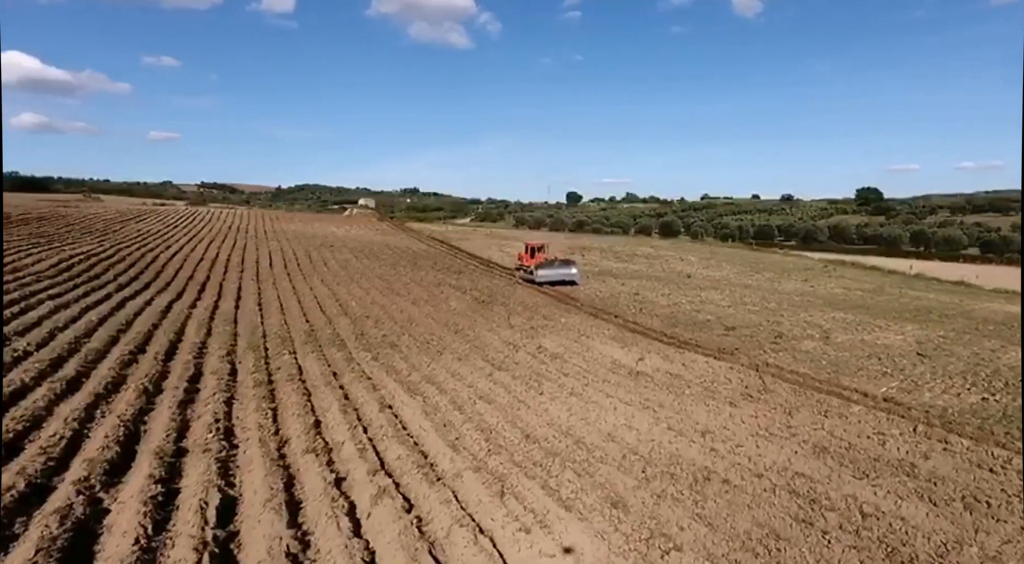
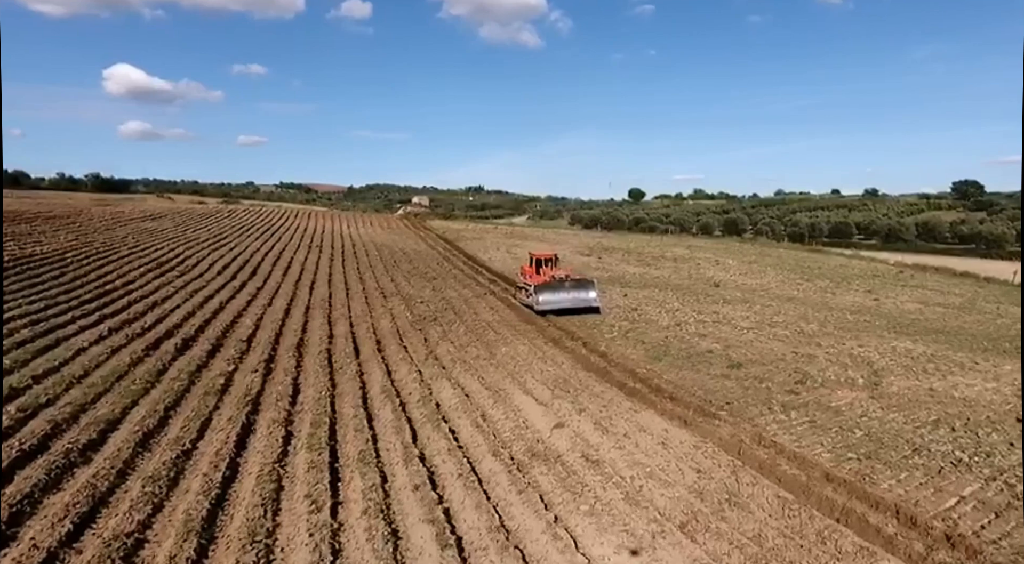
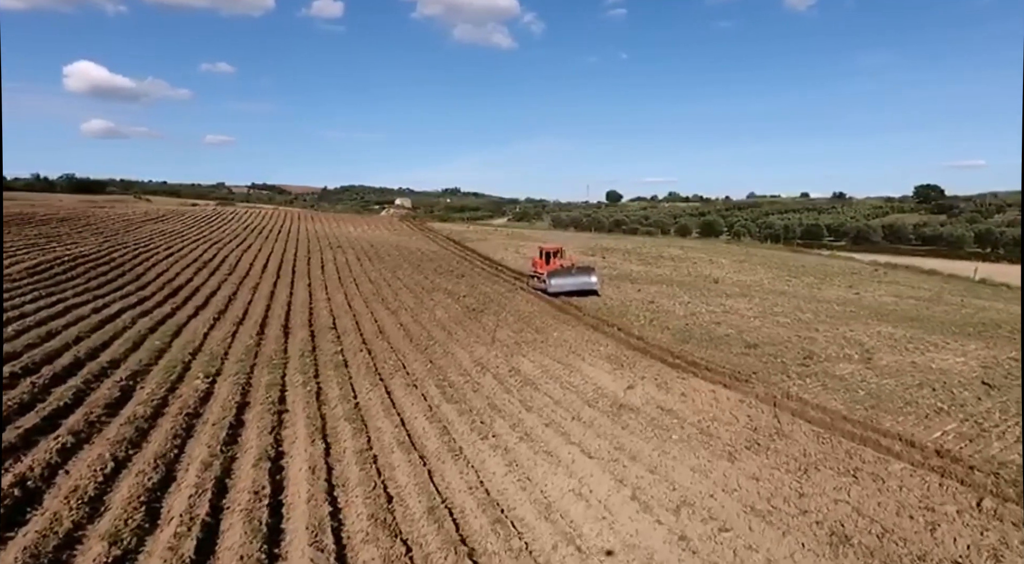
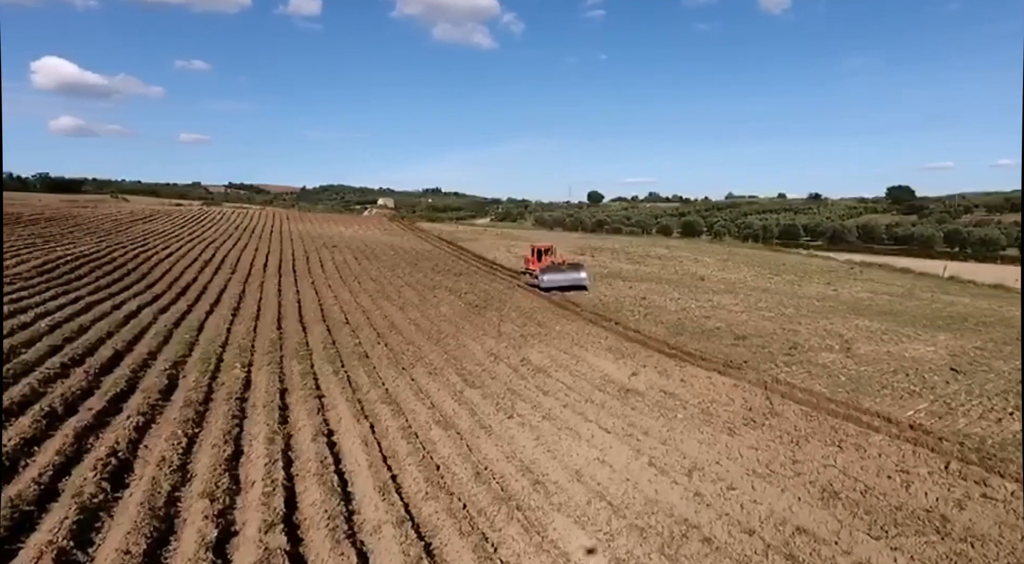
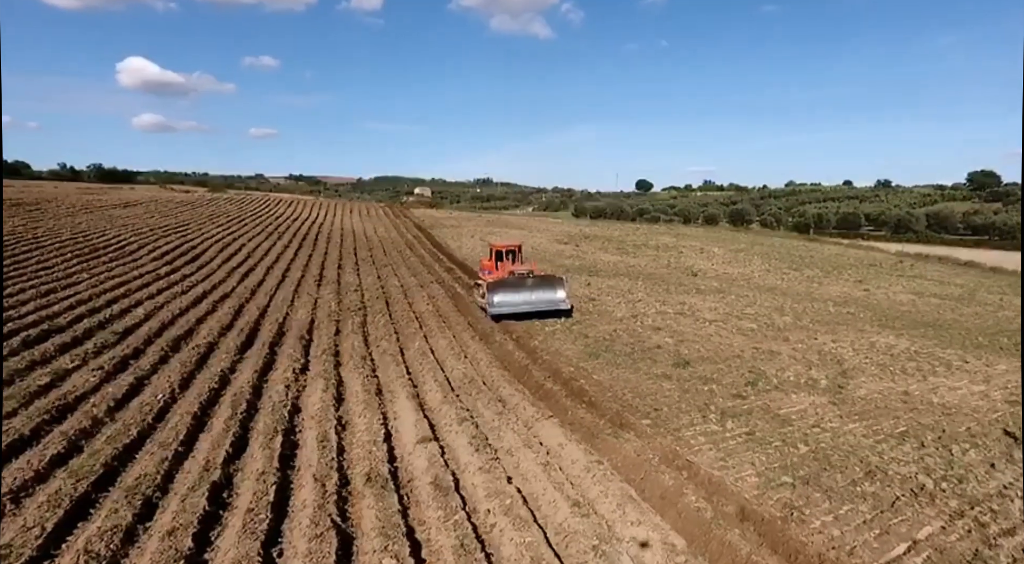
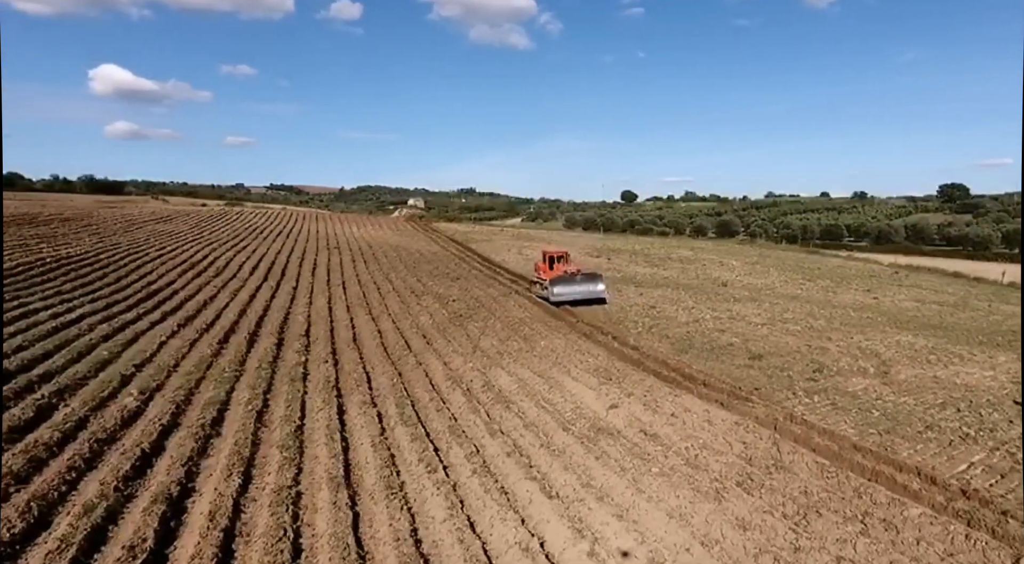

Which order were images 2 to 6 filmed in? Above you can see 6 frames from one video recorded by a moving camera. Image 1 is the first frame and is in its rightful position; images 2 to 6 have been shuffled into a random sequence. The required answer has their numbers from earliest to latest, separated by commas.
4, 3, 6, 2, 5
